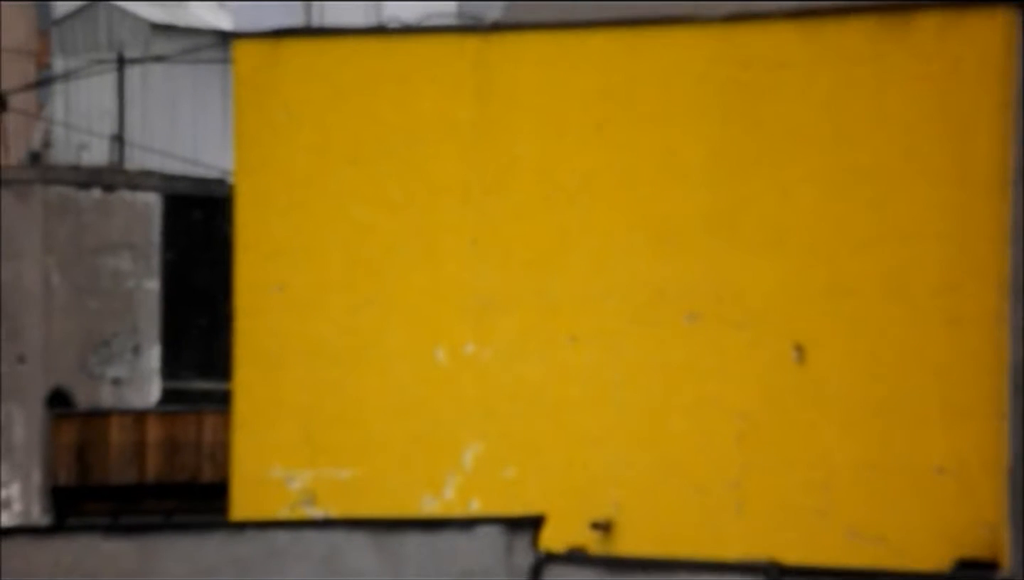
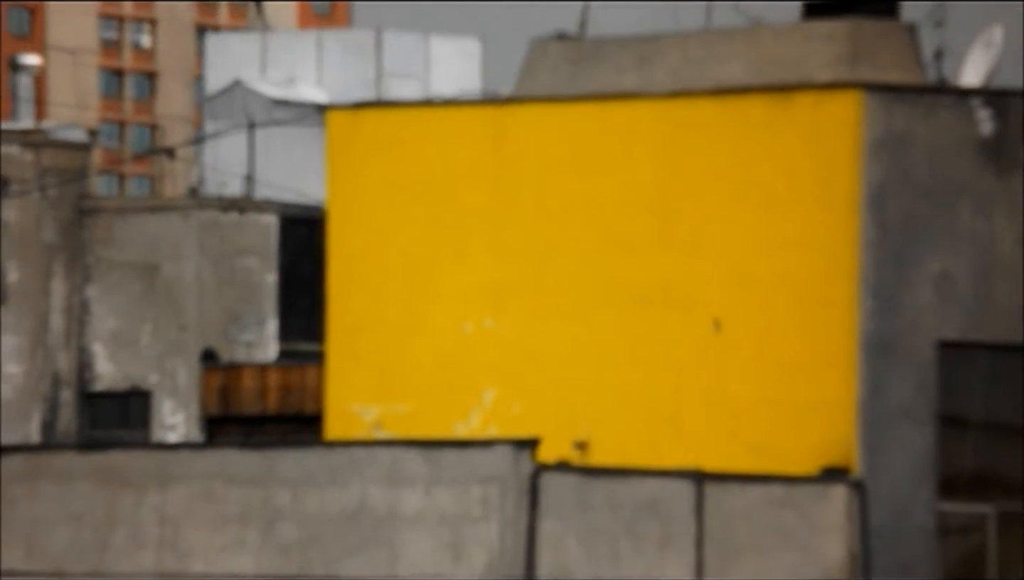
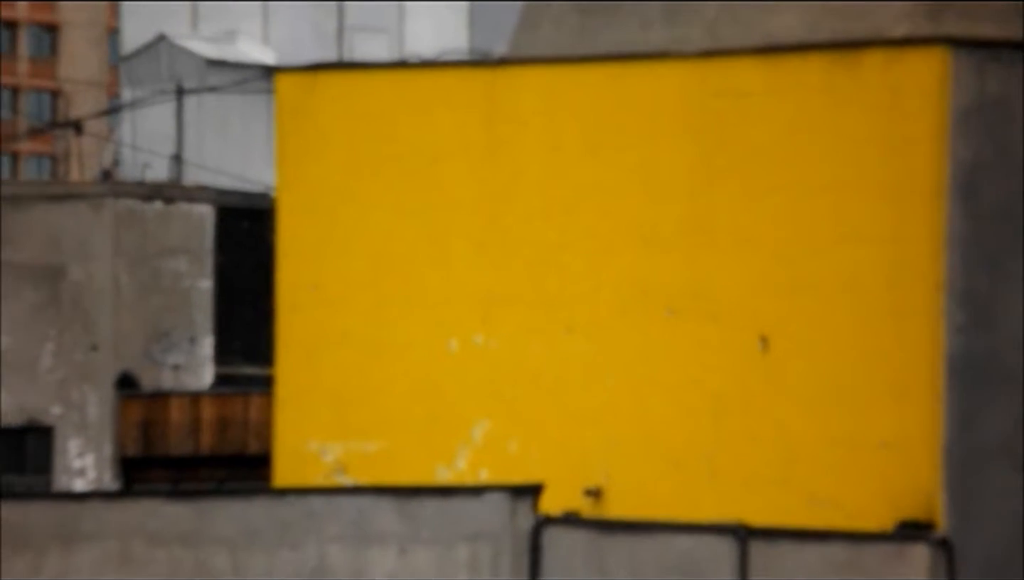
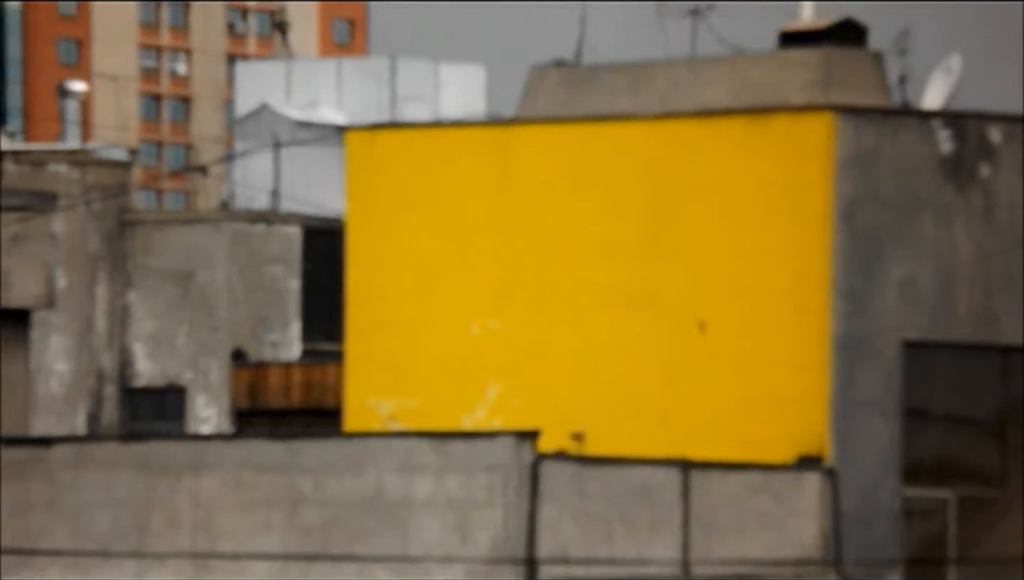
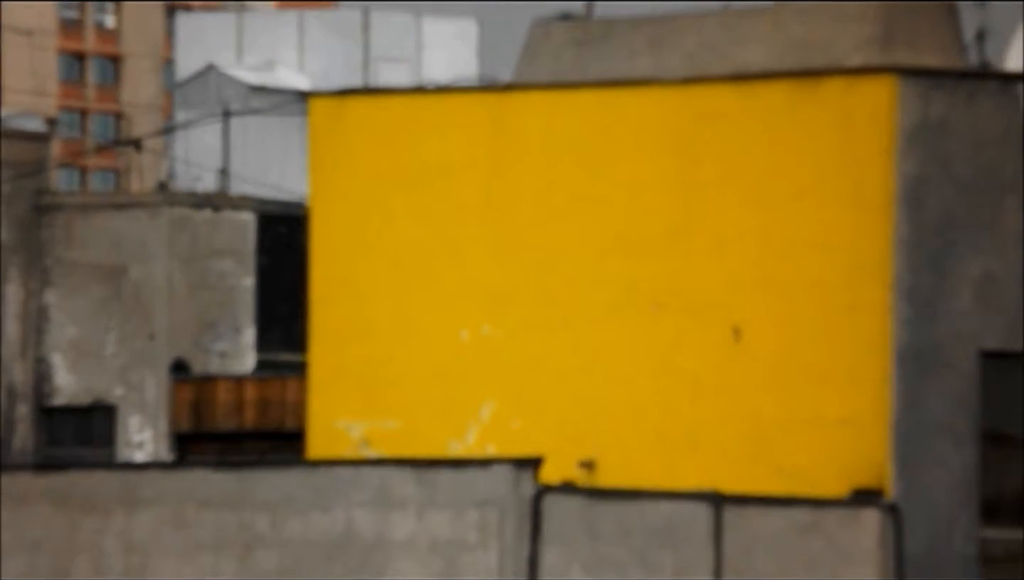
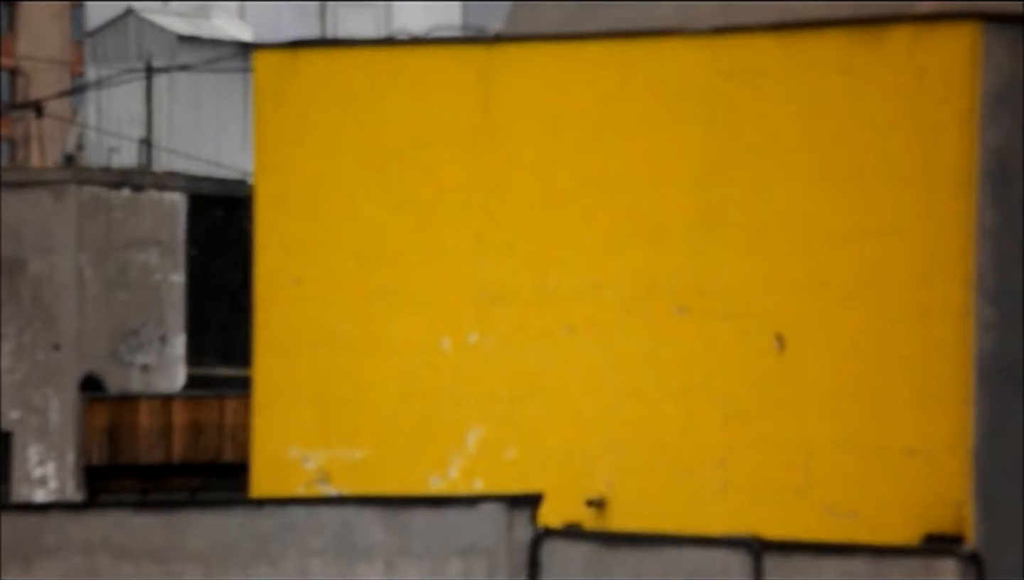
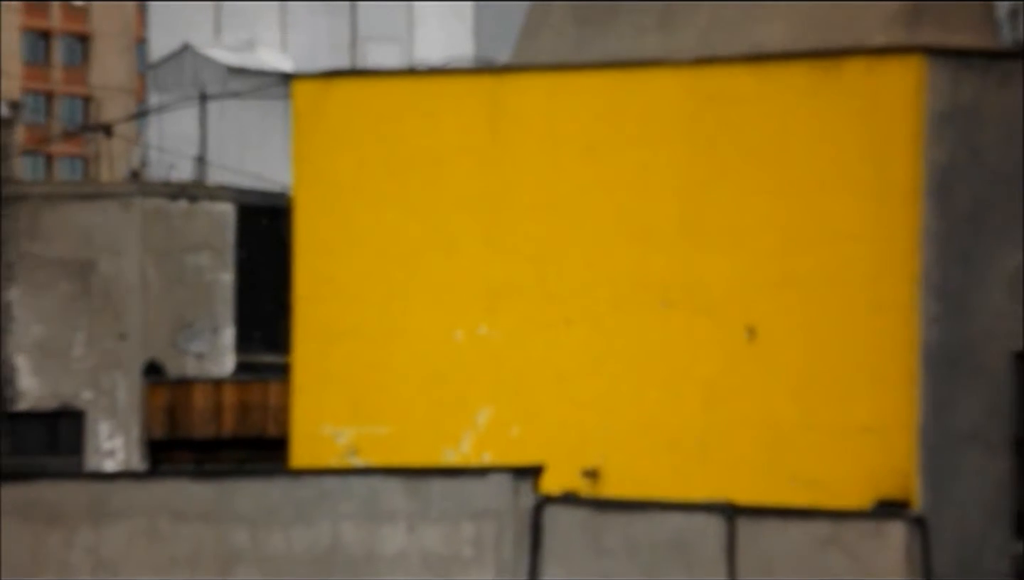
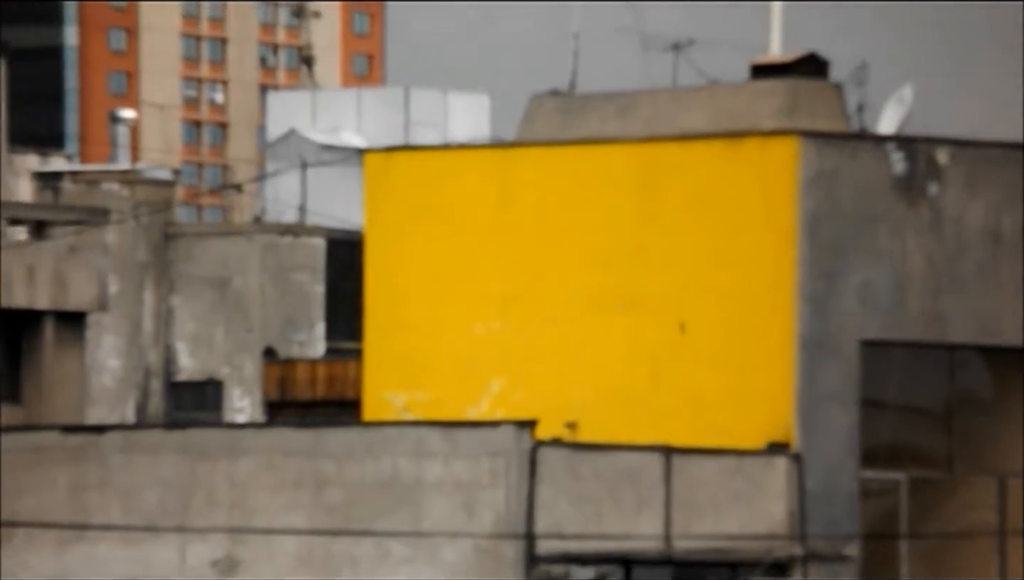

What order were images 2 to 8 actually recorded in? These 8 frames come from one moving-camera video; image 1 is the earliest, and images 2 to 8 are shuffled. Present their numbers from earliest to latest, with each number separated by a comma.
6, 3, 7, 5, 2, 4, 8
